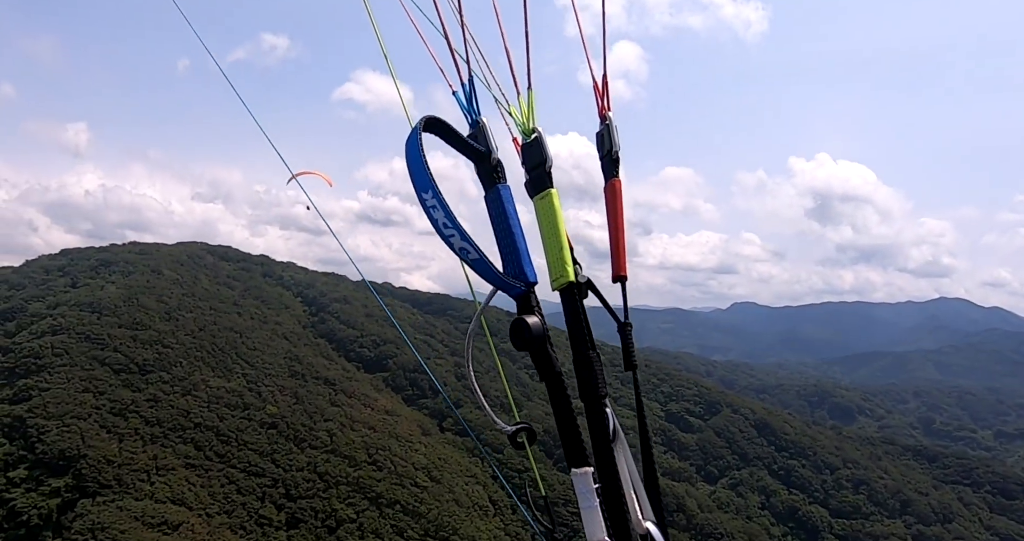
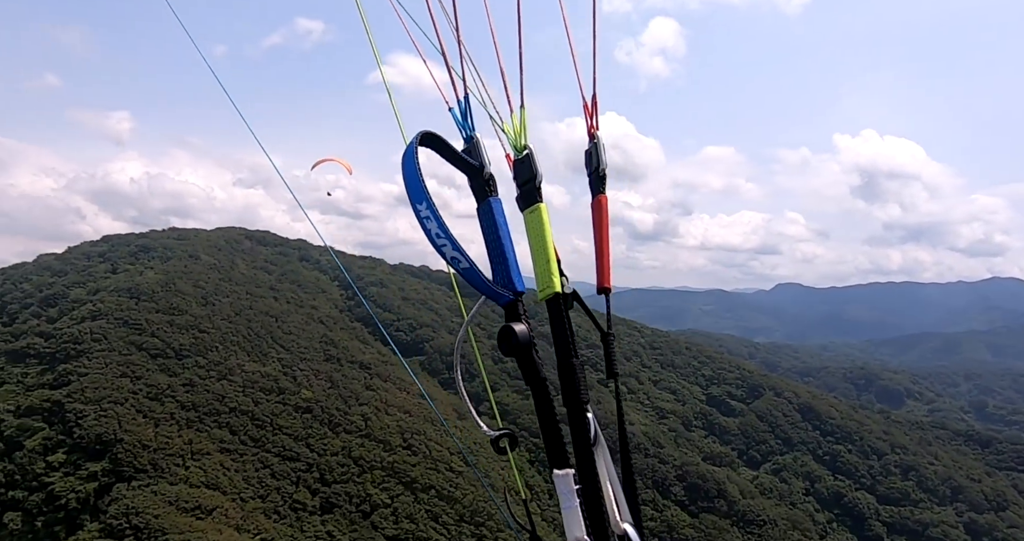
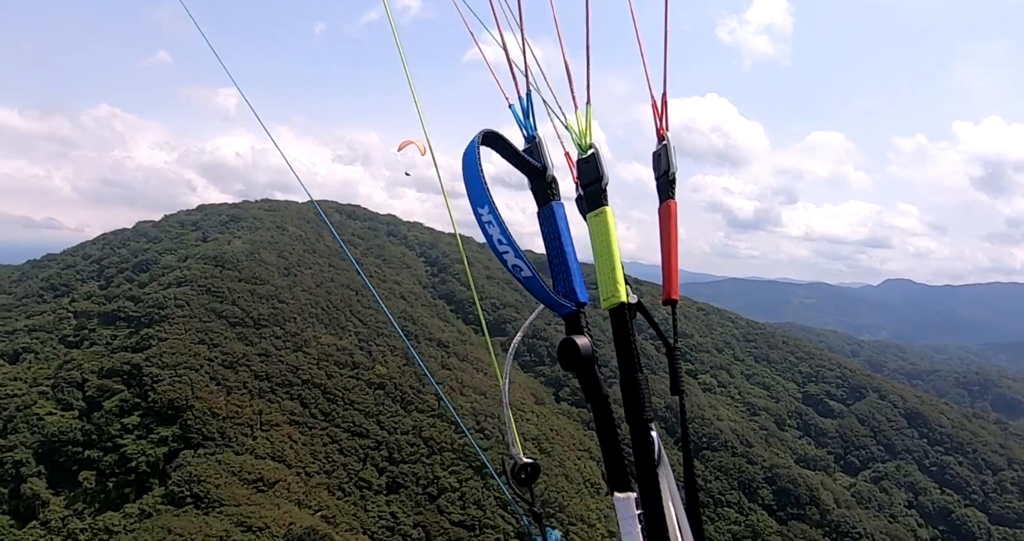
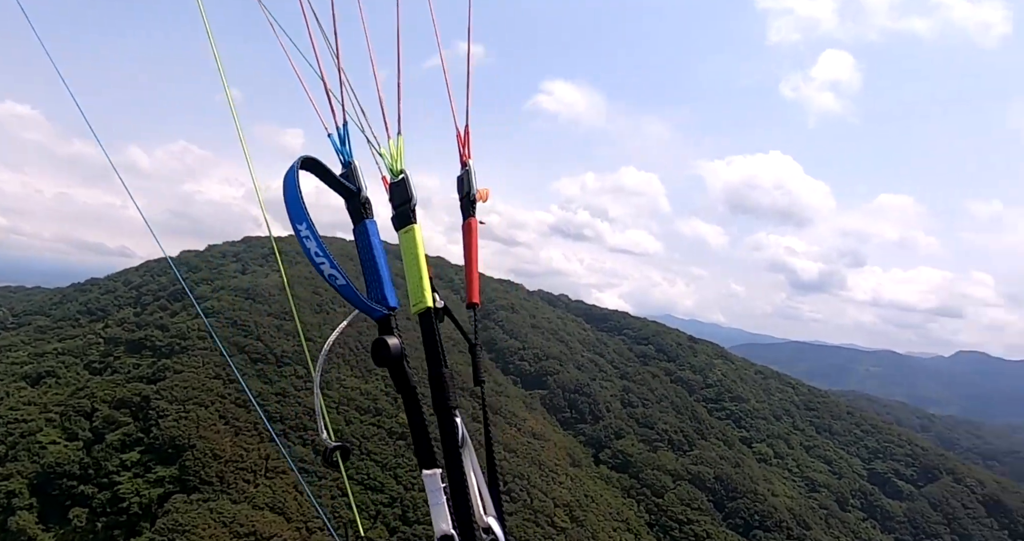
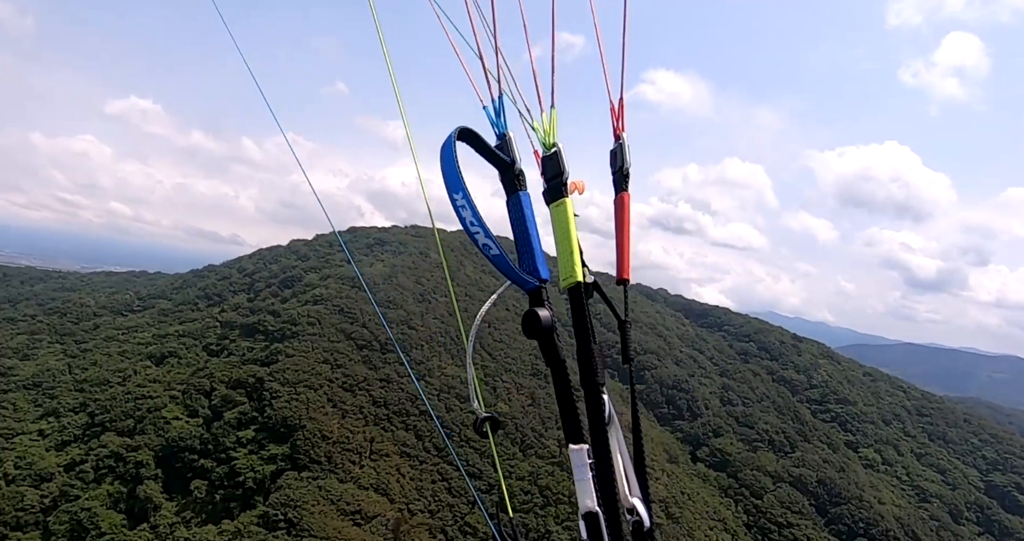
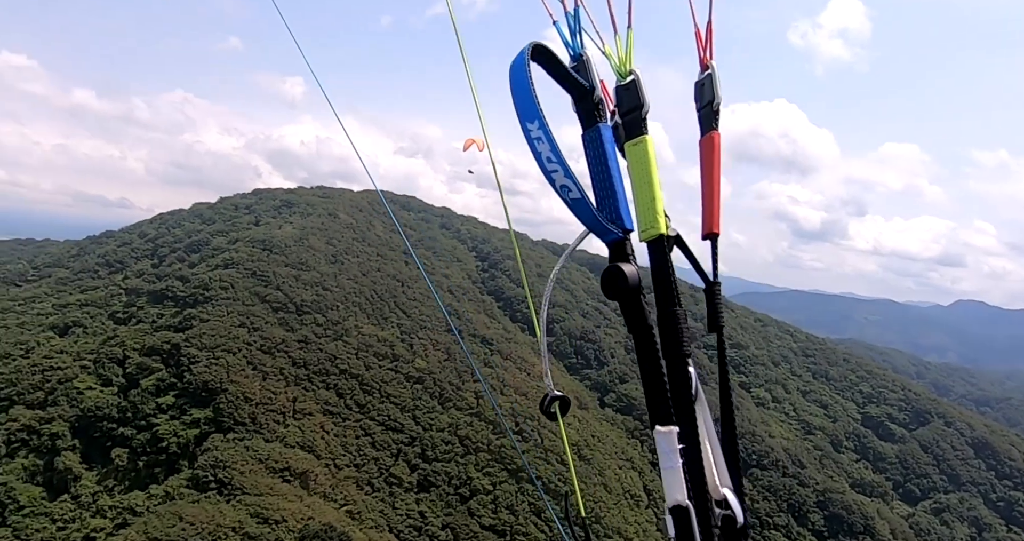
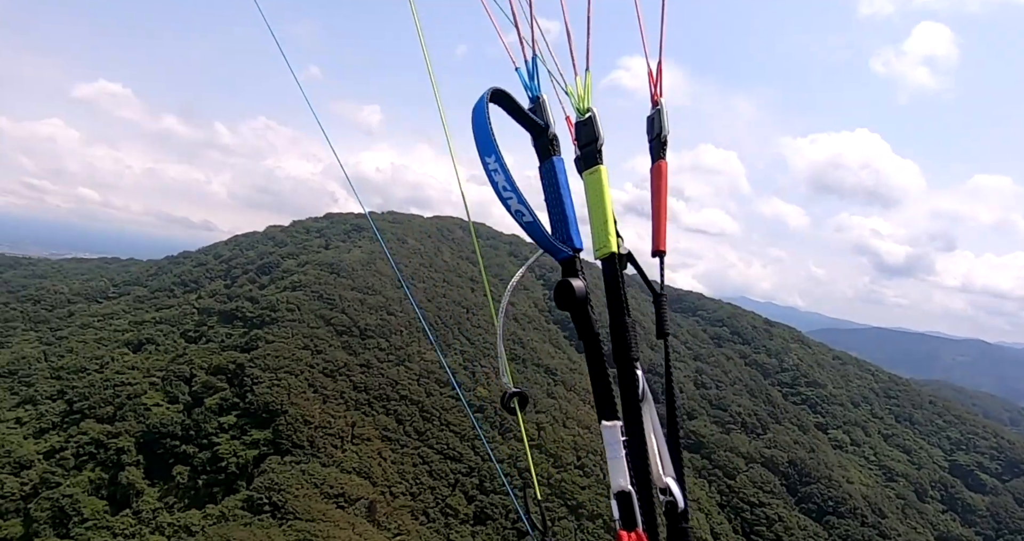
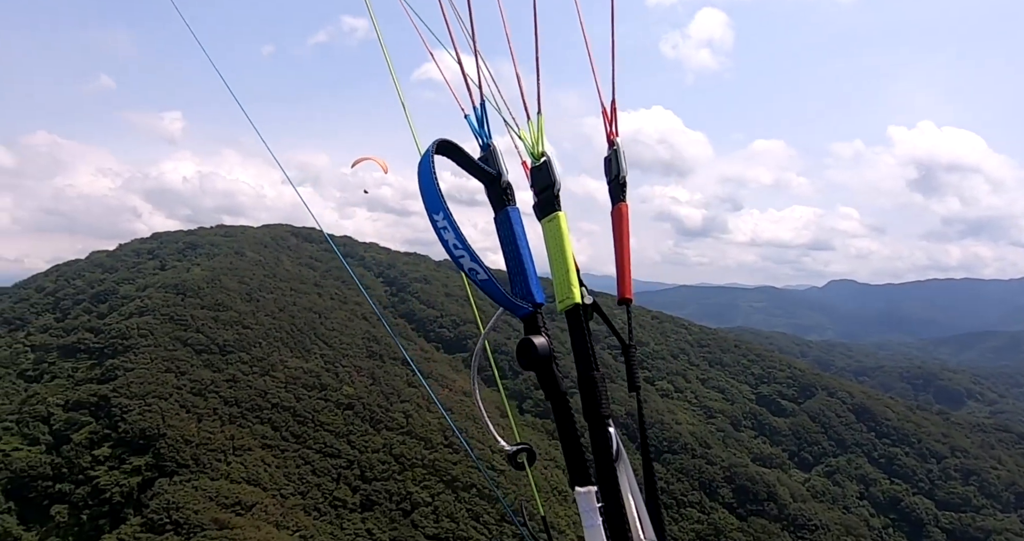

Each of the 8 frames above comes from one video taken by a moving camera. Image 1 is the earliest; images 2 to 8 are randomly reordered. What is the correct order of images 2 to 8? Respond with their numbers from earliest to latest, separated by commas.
2, 8, 3, 6, 7, 5, 4
